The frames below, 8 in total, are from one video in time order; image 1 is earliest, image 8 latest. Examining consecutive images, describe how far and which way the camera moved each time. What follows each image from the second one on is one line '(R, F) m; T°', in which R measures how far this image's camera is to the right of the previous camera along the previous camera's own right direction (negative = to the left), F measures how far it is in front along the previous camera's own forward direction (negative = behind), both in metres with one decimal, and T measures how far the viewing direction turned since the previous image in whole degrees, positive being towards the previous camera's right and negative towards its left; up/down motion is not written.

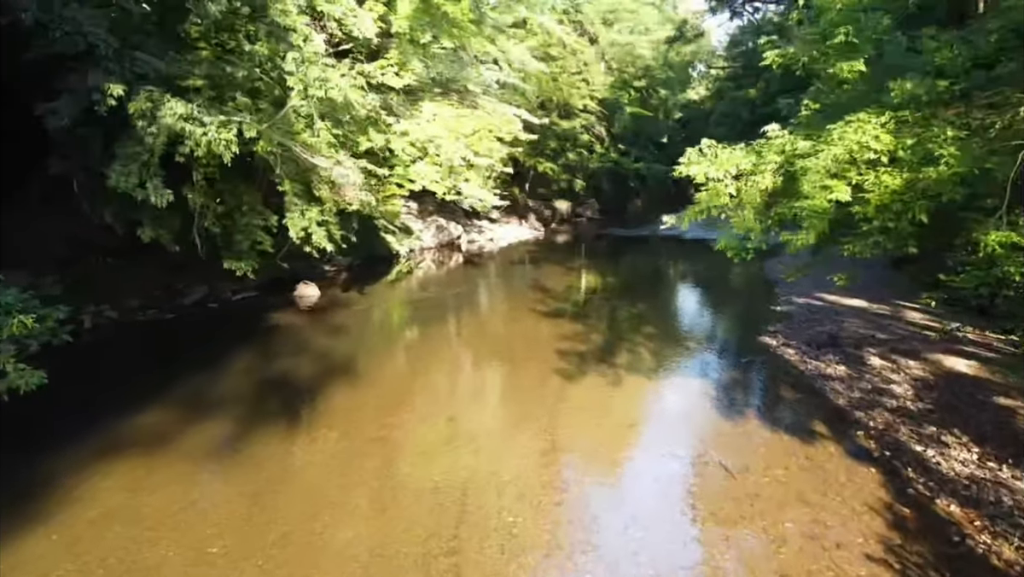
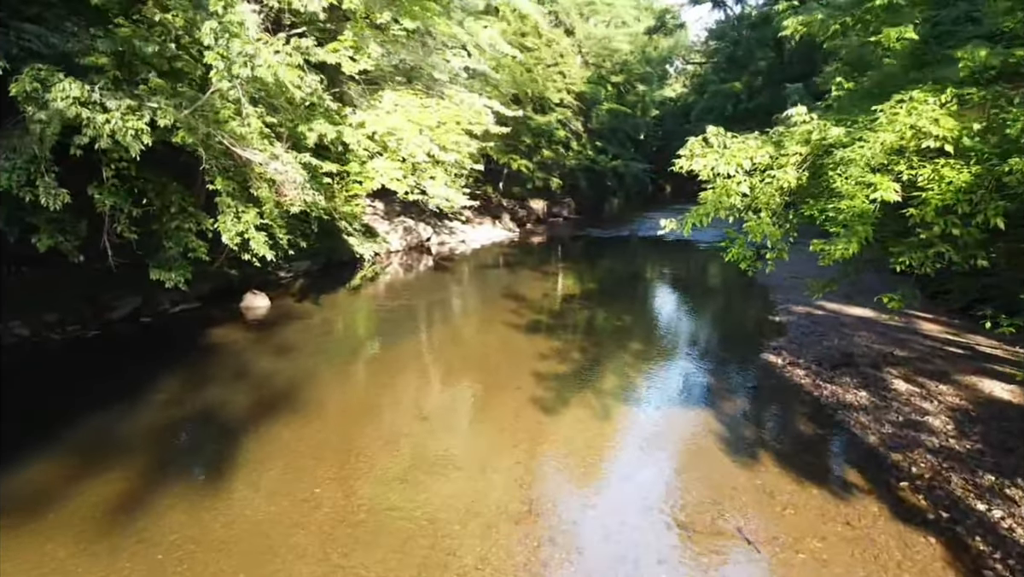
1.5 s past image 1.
(+0.1, +1.5) m; +2°
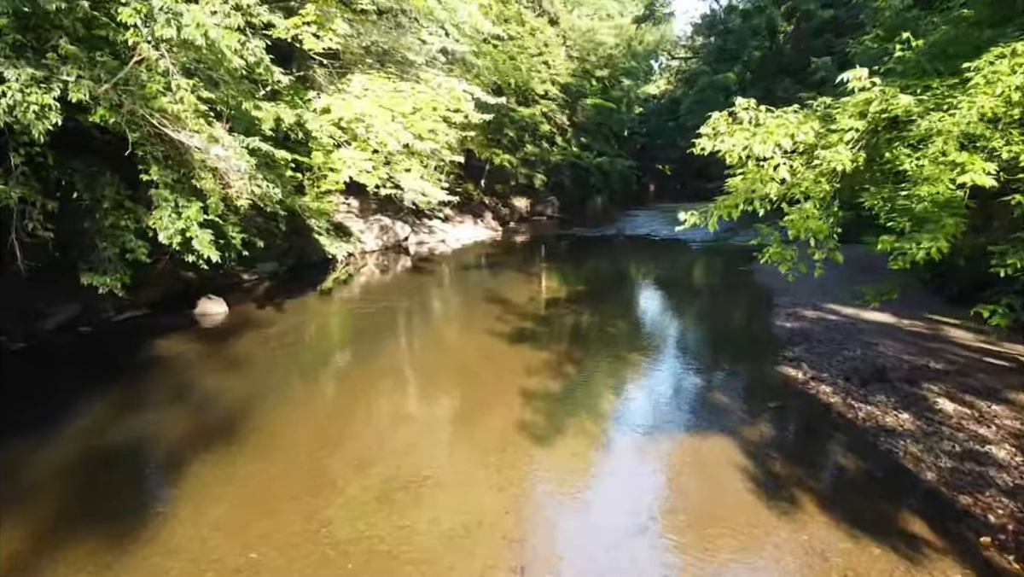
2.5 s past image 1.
(0.0, +1.3) m; +1°
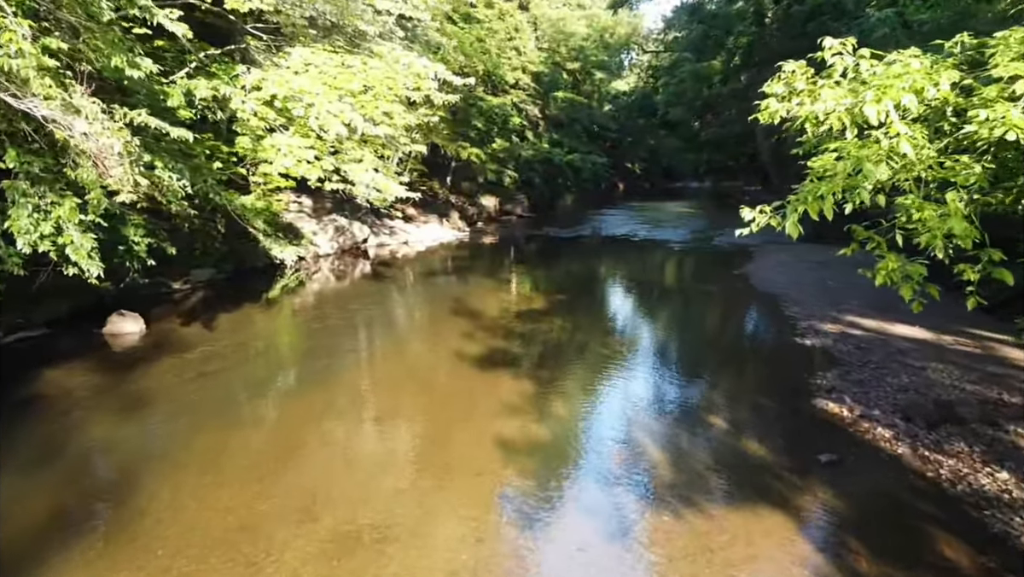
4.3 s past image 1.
(-0.1, +1.9) m; +2°
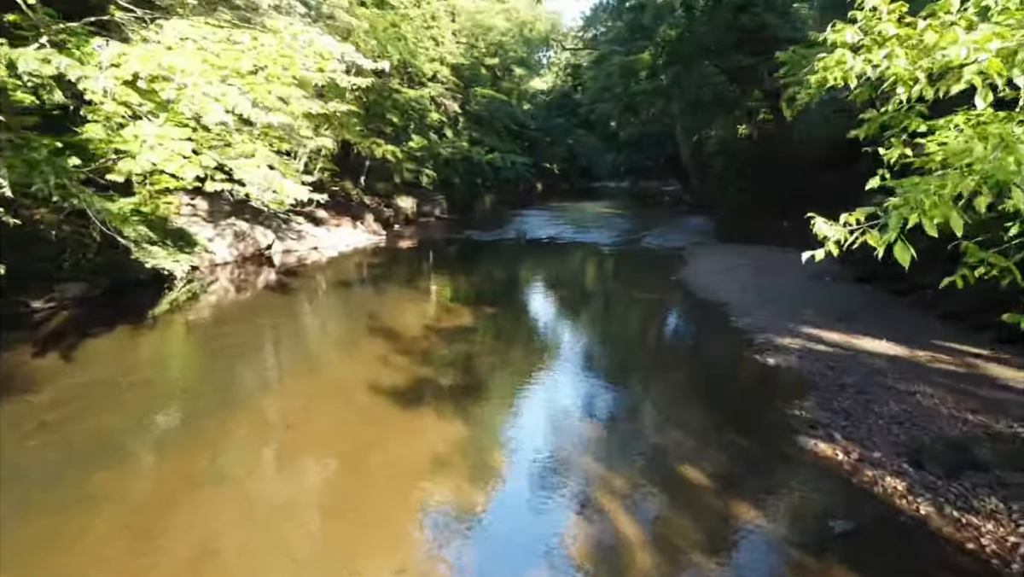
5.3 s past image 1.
(-0.1, +1.5) m; +6°
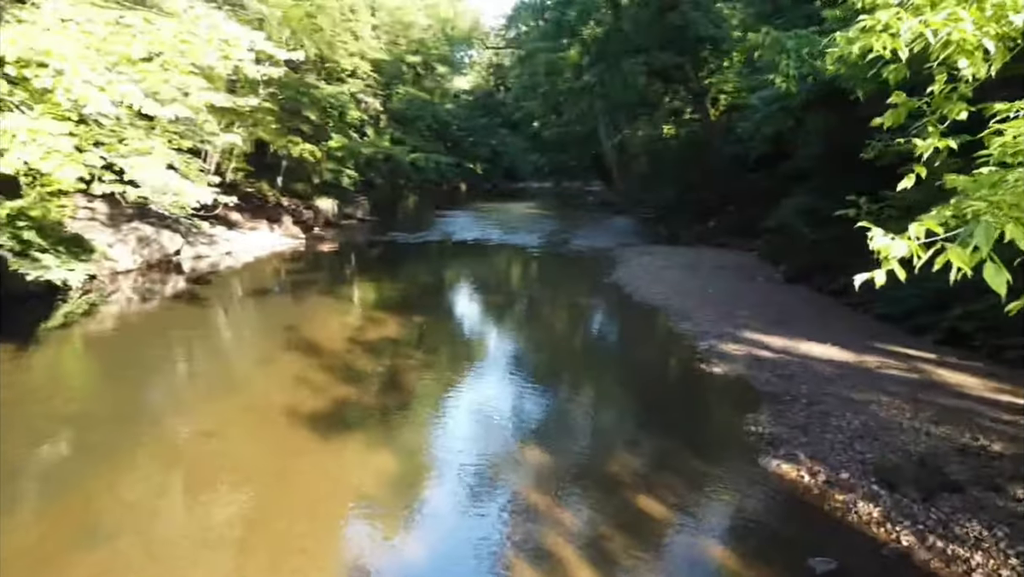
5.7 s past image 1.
(-0.1, +0.7) m; +5°
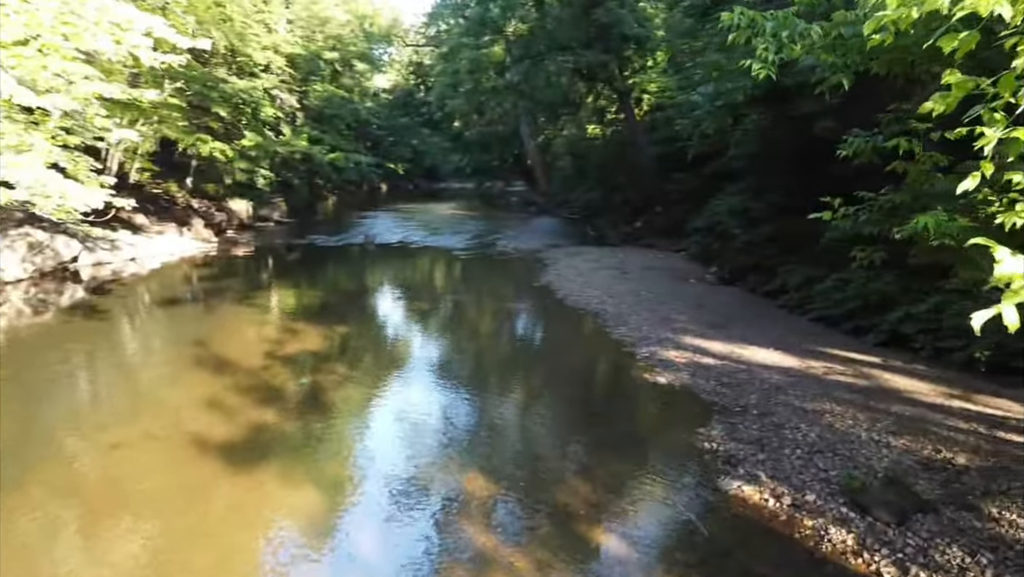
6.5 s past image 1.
(-0.1, +0.6) m; +5°
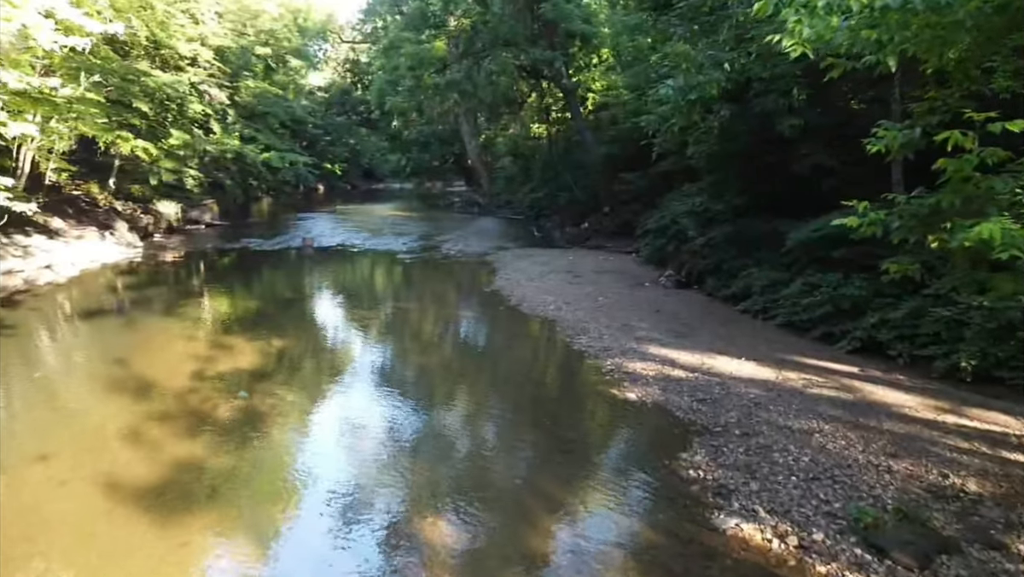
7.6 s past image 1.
(-0.2, +0.7) m; +4°
